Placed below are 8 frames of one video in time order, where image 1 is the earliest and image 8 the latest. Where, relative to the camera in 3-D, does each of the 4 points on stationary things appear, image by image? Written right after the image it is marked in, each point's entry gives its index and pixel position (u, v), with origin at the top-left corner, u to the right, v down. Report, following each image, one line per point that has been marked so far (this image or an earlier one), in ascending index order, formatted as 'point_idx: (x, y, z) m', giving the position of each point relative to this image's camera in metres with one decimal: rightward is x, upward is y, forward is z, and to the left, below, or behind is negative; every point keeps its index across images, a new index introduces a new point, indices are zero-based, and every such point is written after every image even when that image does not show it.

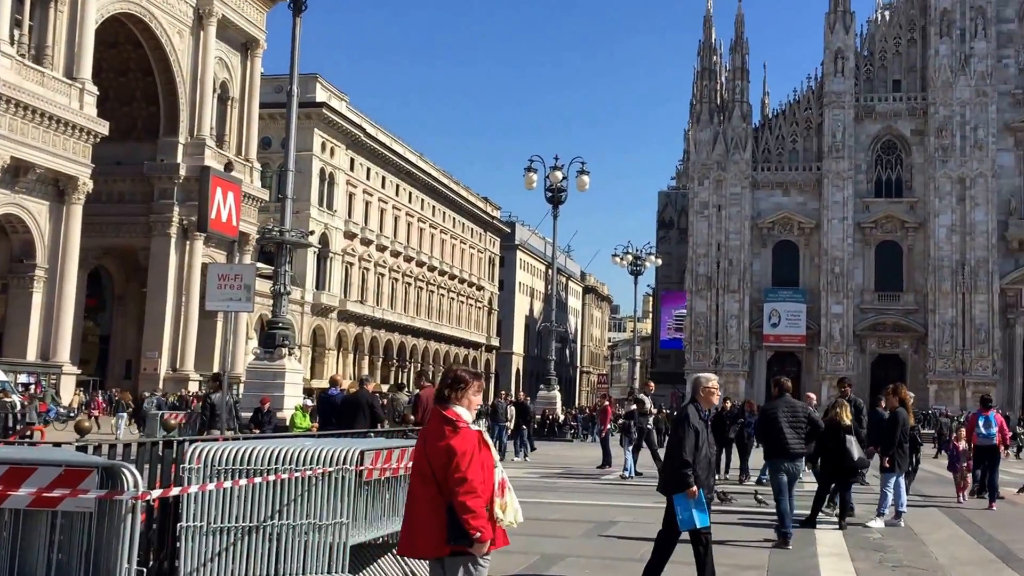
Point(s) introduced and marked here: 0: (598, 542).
0: (+0.9, -2.8, +11.2) m
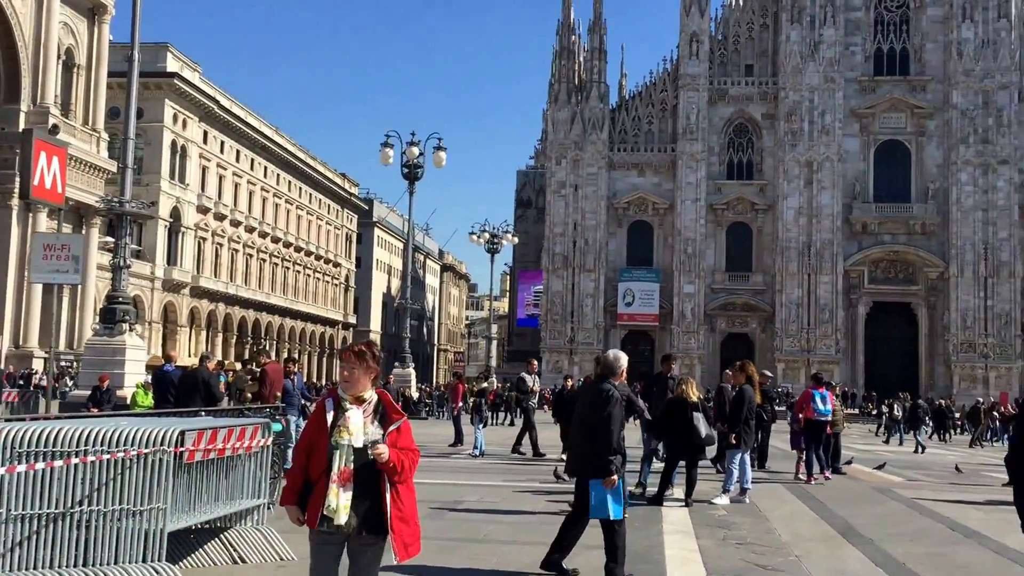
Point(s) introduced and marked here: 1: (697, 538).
0: (-0.7, -2.6, +10.9) m
1: (+2.1, -2.9, +11.3) m
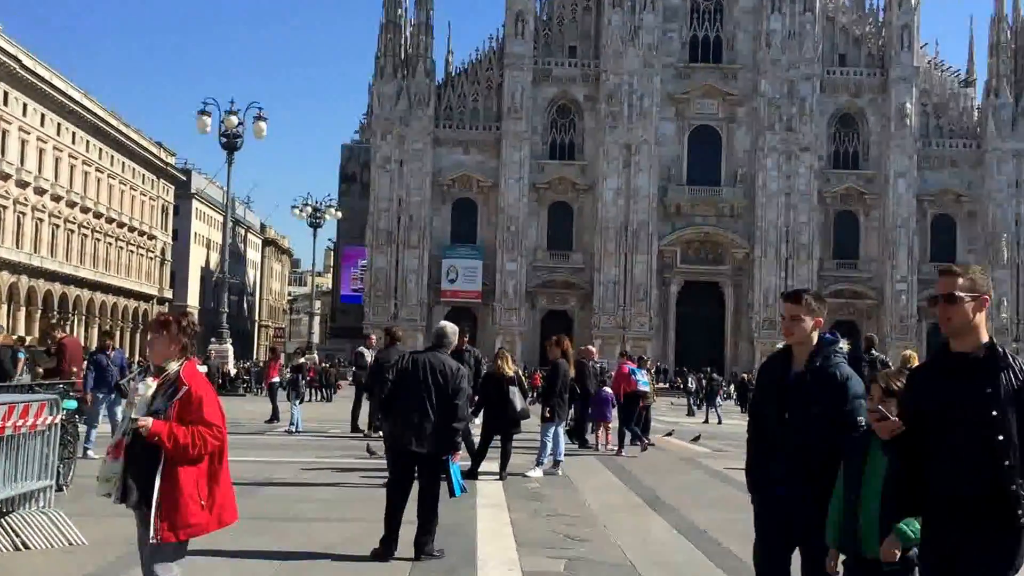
0: (-2.6, -2.3, +10.5) m
1: (0.0, -2.6, +11.5) m
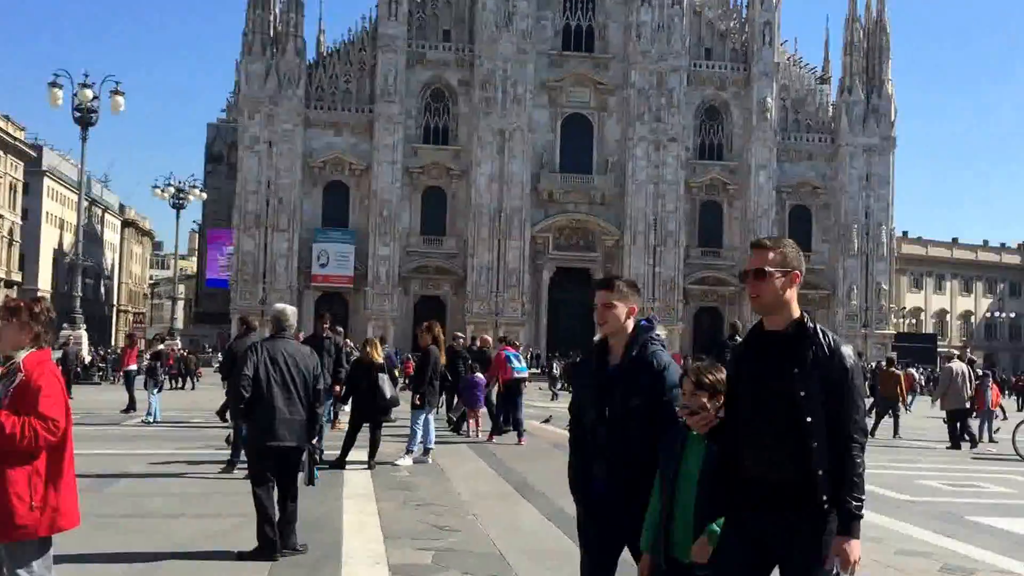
0: (-4.0, -2.1, +10.1) m
1: (-1.5, -2.4, +11.4) m
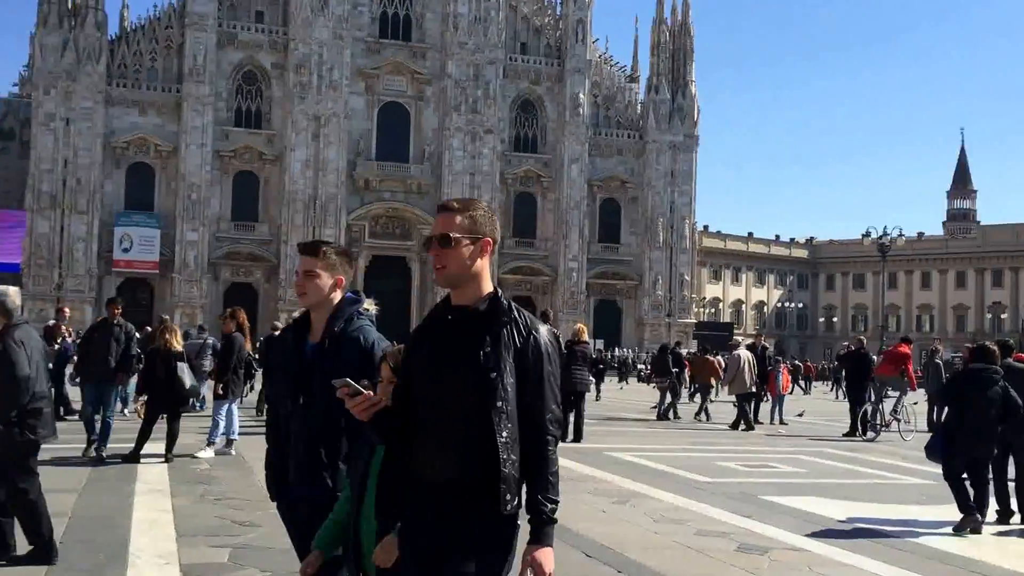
0: (-6.1, -2.0, +9.3) m
1: (-3.8, -2.2, +11.0) m
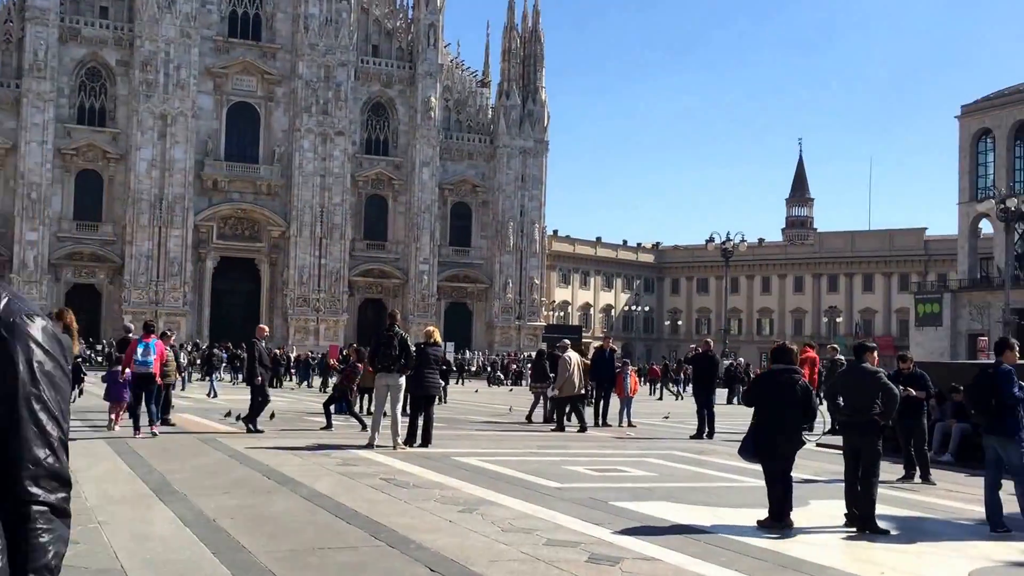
0: (-8.5, -1.9, +8.8) m
1: (-6.3, -2.2, +10.7) m
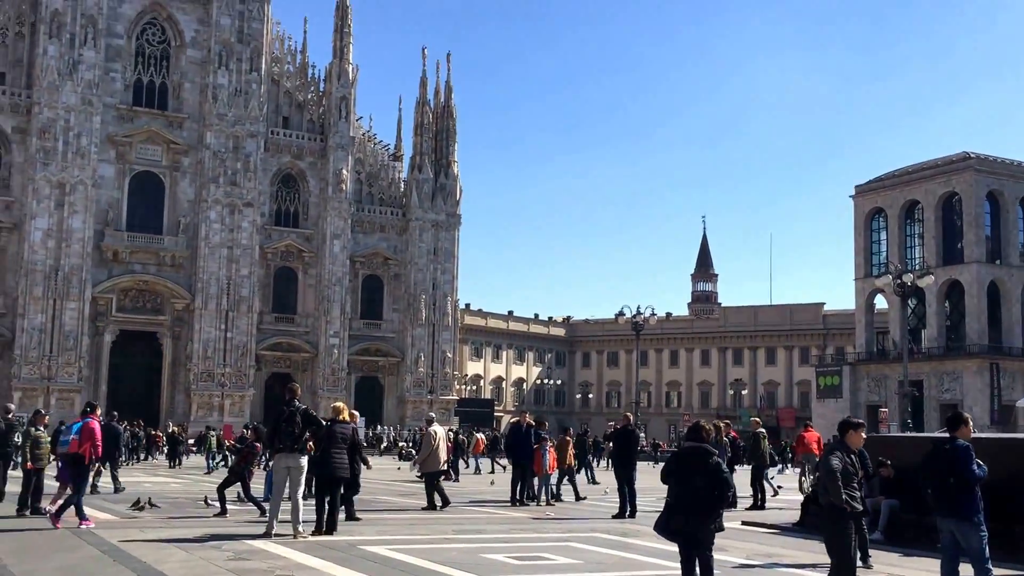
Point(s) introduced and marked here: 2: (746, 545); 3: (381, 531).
0: (-9.0, -2.7, +7.7) m
1: (-7.0, -3.2, +9.7) m
2: (+4.0, -4.5, +17.6) m
3: (-2.5, -4.7, +19.2) m
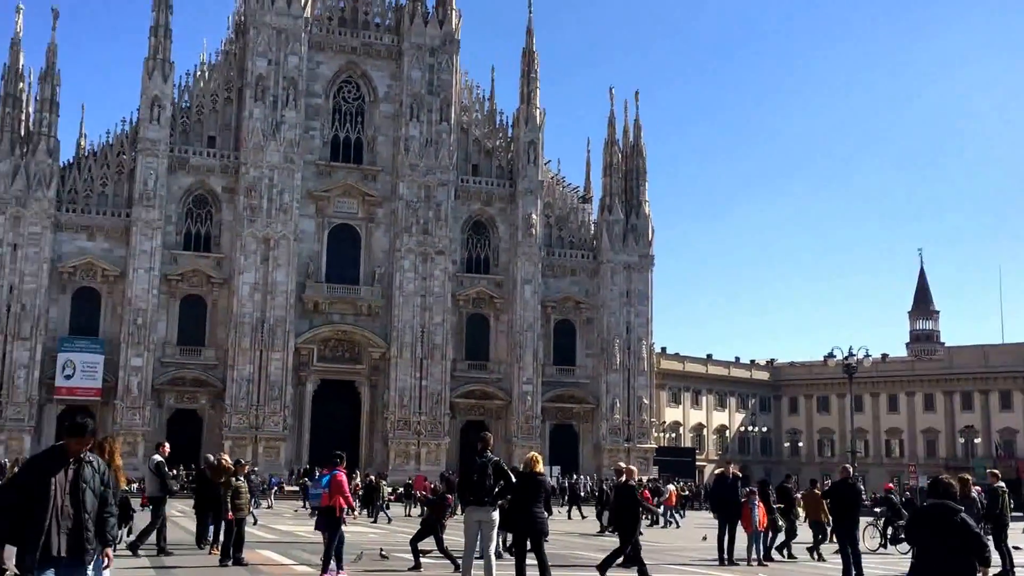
0: (-7.3, -3.2, +8.5) m
1: (-5.0, -3.7, +10.1) m
2: (+7.3, -5.0, +15.6) m
3: (+1.3, -5.5, +18.4) m
